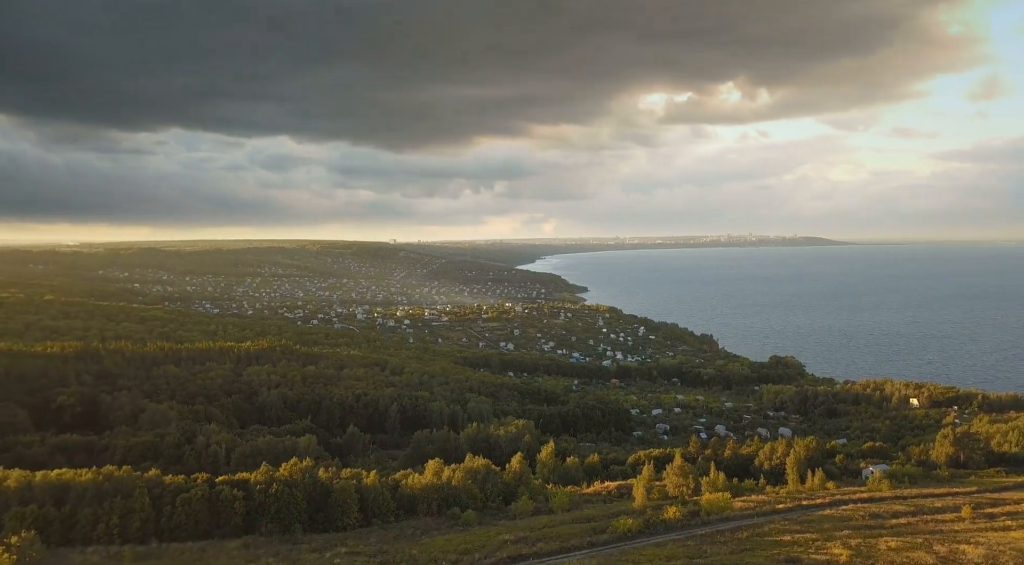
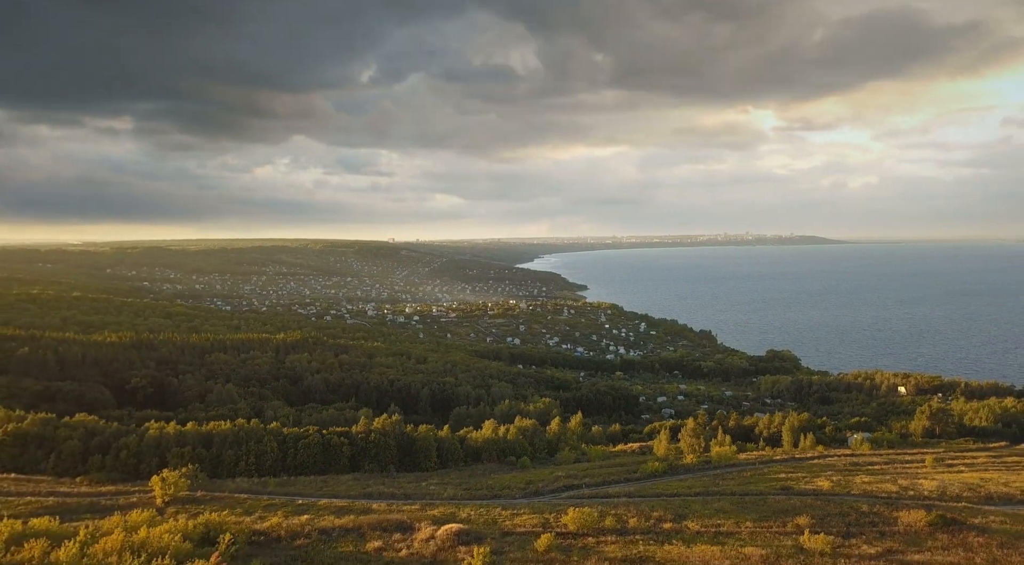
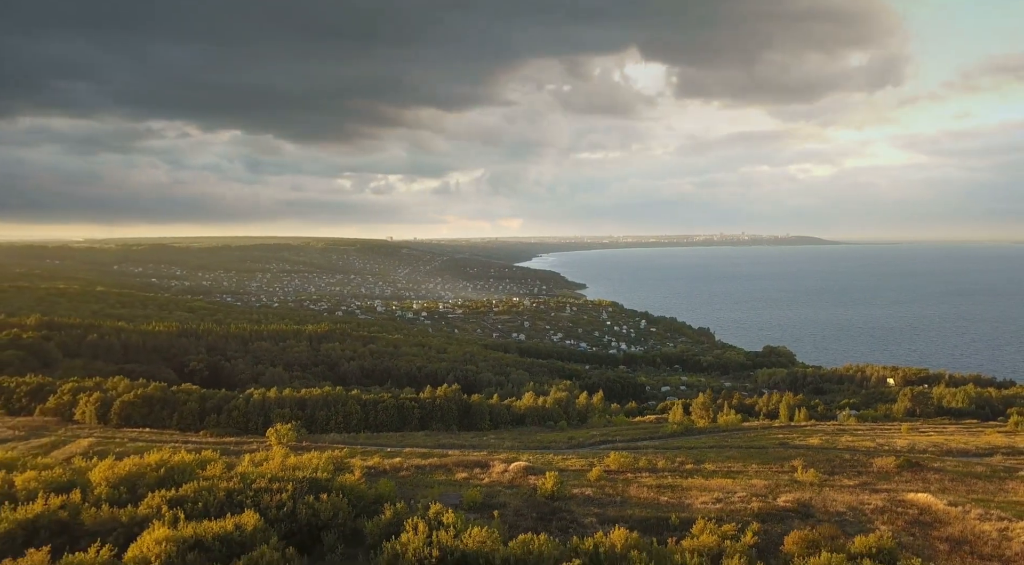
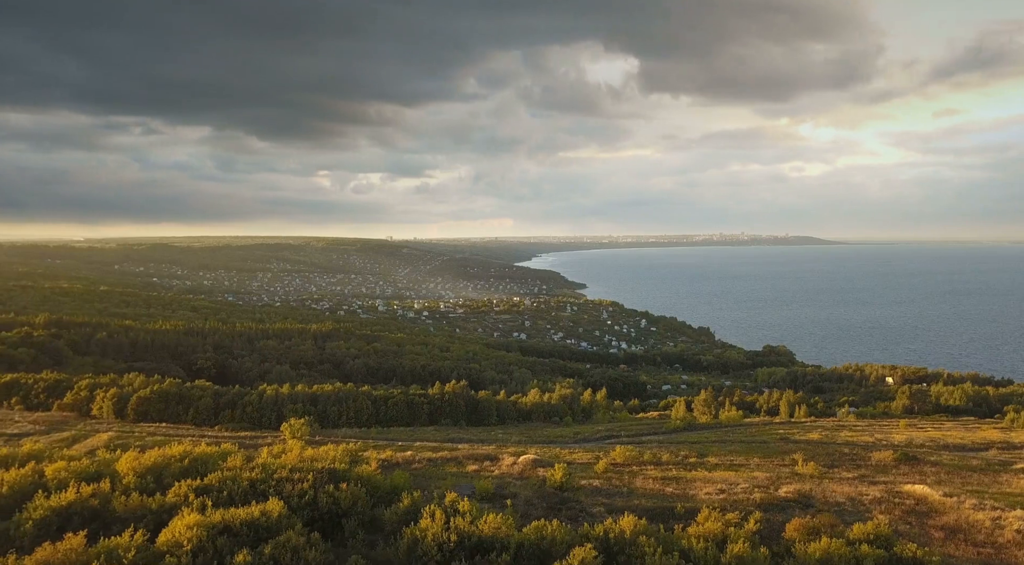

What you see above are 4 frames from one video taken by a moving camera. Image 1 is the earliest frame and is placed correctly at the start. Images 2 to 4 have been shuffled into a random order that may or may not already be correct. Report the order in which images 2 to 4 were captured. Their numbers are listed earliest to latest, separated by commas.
2, 3, 4
